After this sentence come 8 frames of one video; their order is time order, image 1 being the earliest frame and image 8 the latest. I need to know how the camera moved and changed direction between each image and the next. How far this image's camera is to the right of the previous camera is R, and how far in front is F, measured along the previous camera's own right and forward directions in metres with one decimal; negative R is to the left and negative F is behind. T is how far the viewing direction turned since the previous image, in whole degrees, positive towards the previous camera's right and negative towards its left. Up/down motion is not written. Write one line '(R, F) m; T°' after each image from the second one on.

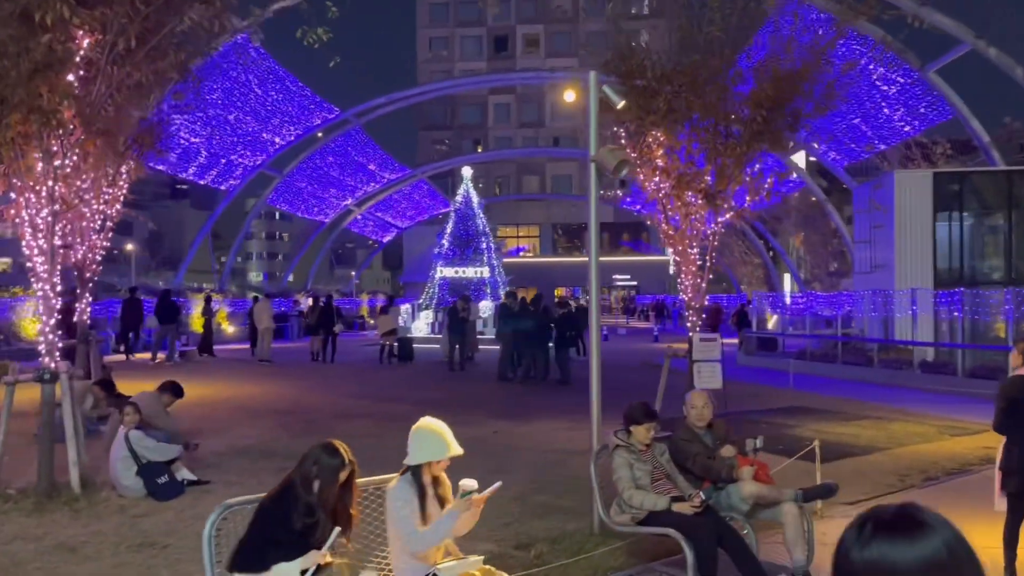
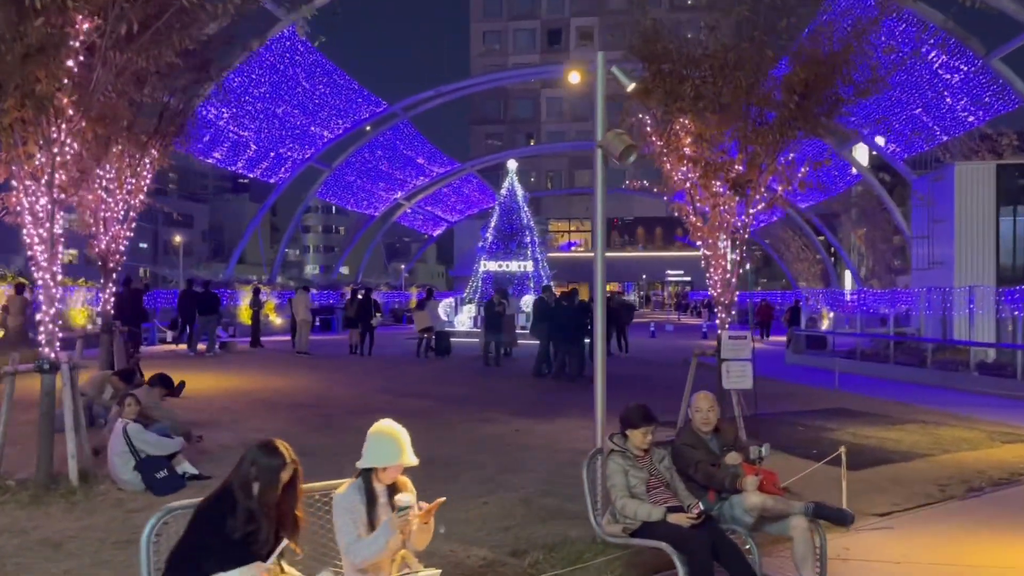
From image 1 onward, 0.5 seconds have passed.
(+0.4, +0.4) m; -4°
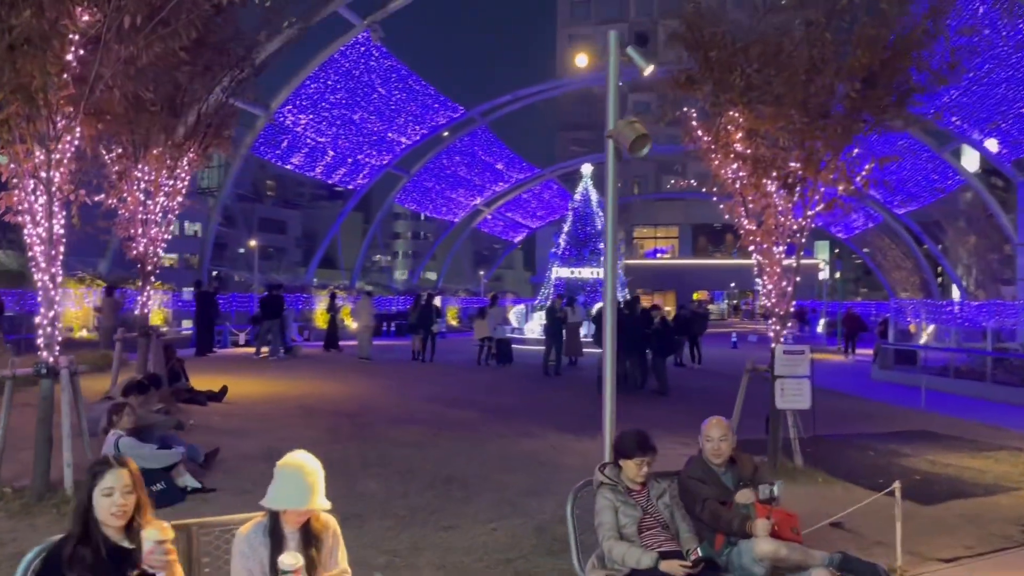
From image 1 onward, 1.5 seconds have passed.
(+0.6, +0.7) m; -6°
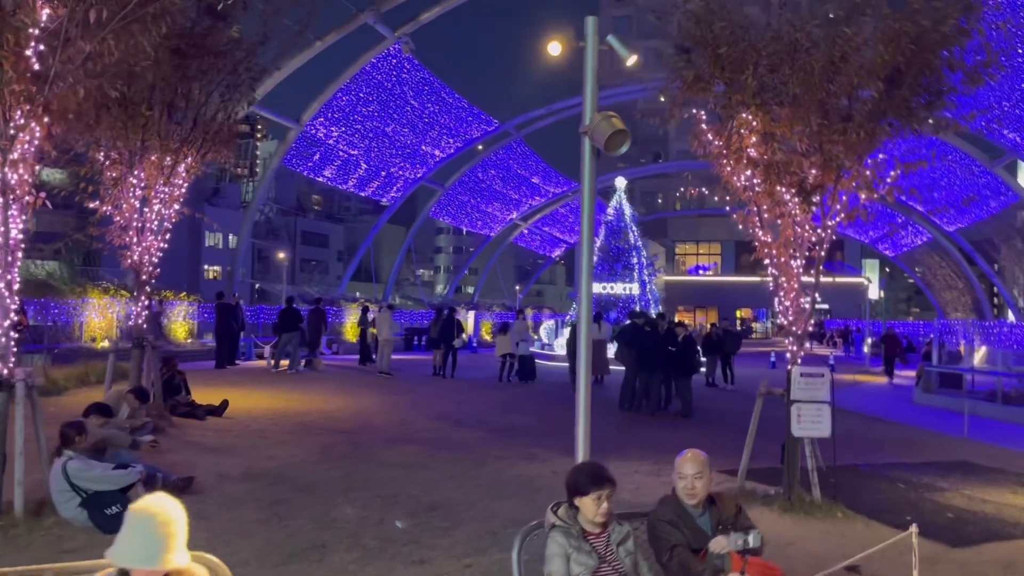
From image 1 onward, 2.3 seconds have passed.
(+0.5, +0.6) m; -3°
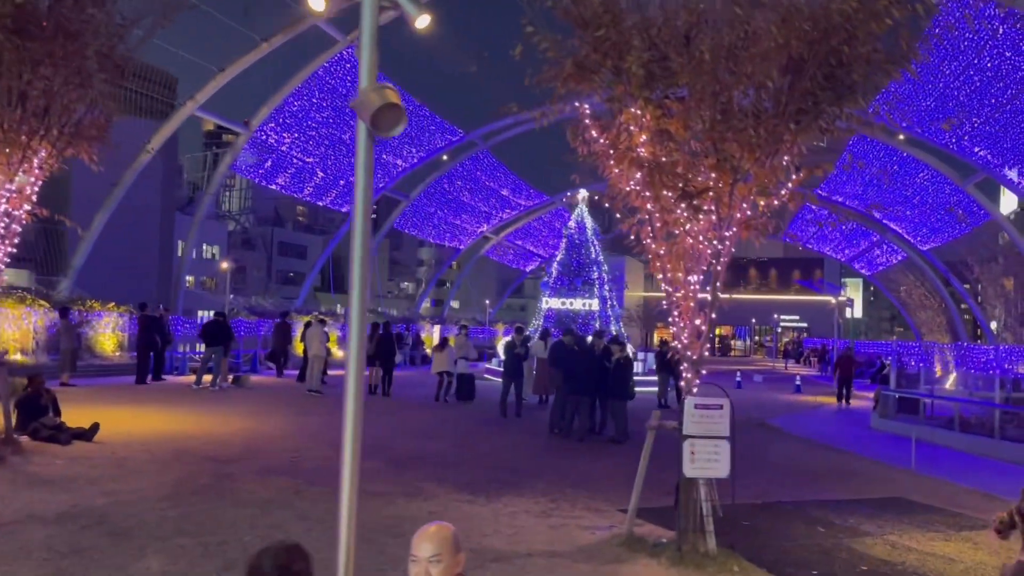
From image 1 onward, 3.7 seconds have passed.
(+1.2, +1.1) m; +1°
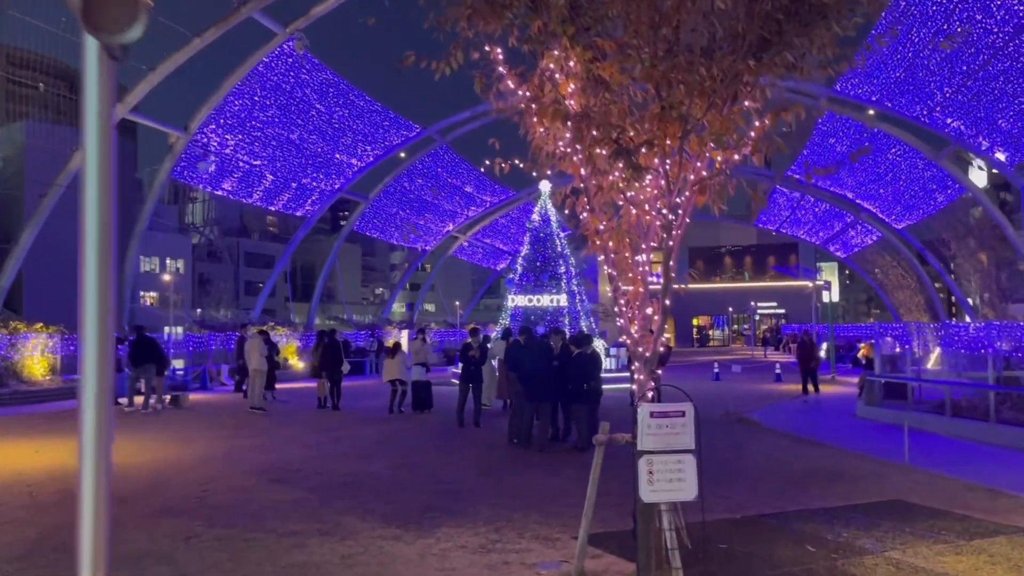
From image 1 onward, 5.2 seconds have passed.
(+0.5, +1.5) m; +1°
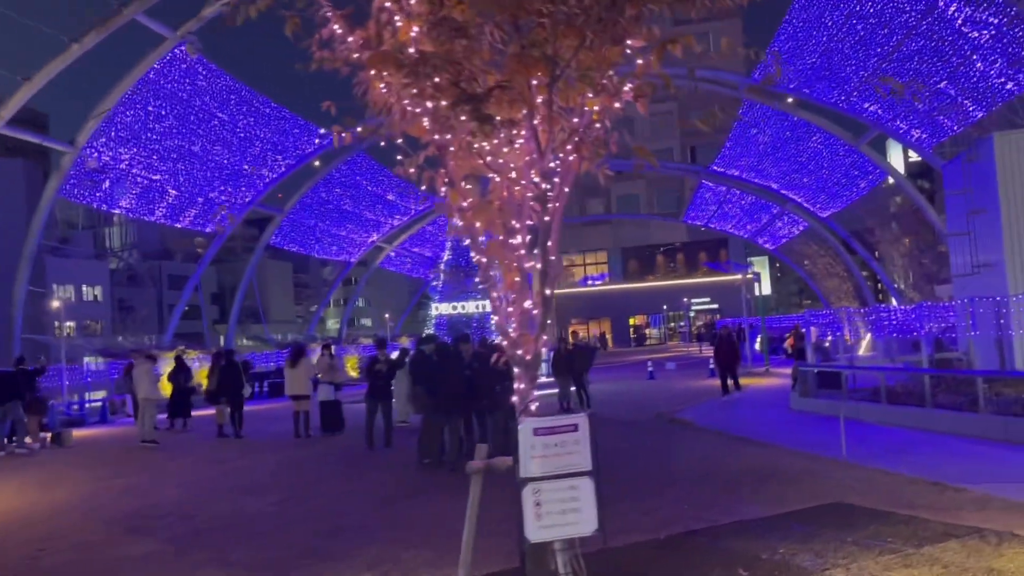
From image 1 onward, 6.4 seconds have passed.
(+0.6, +1.2) m; +4°
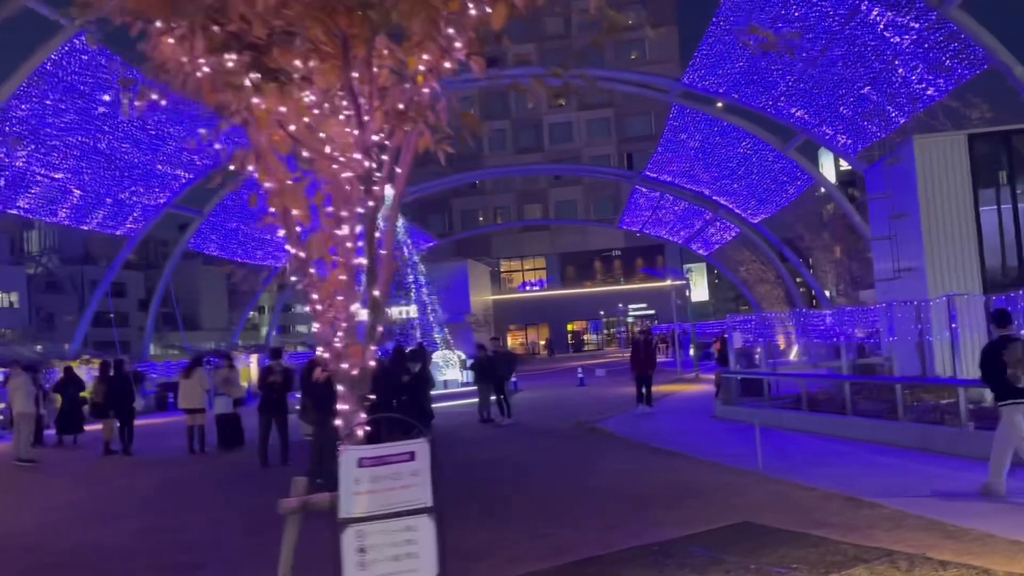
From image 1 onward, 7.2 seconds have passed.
(+0.6, +0.8) m; +4°
